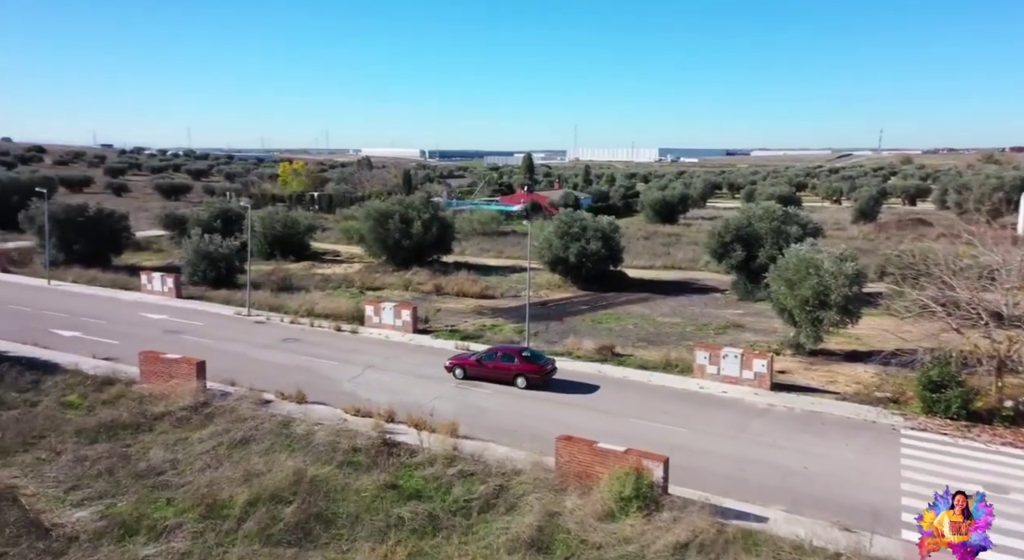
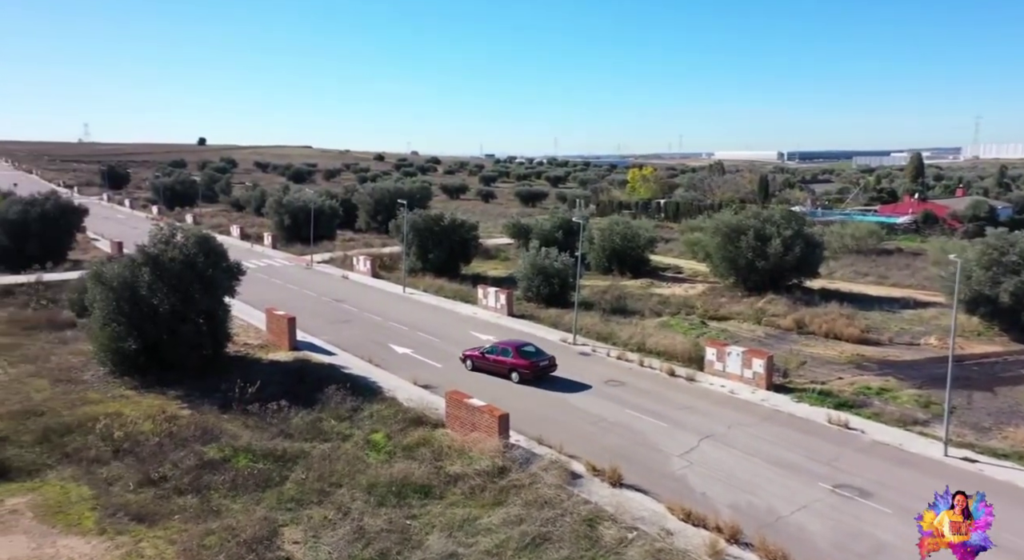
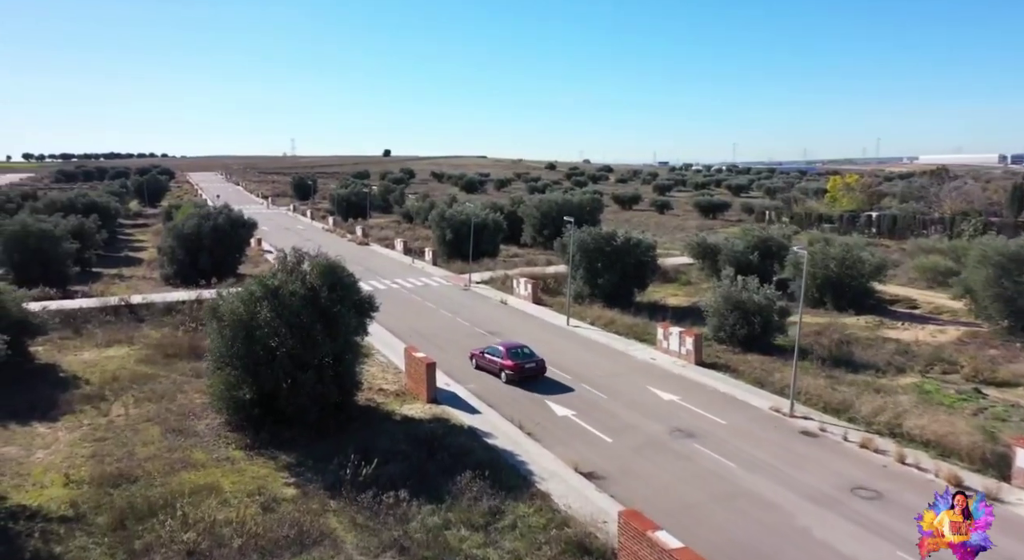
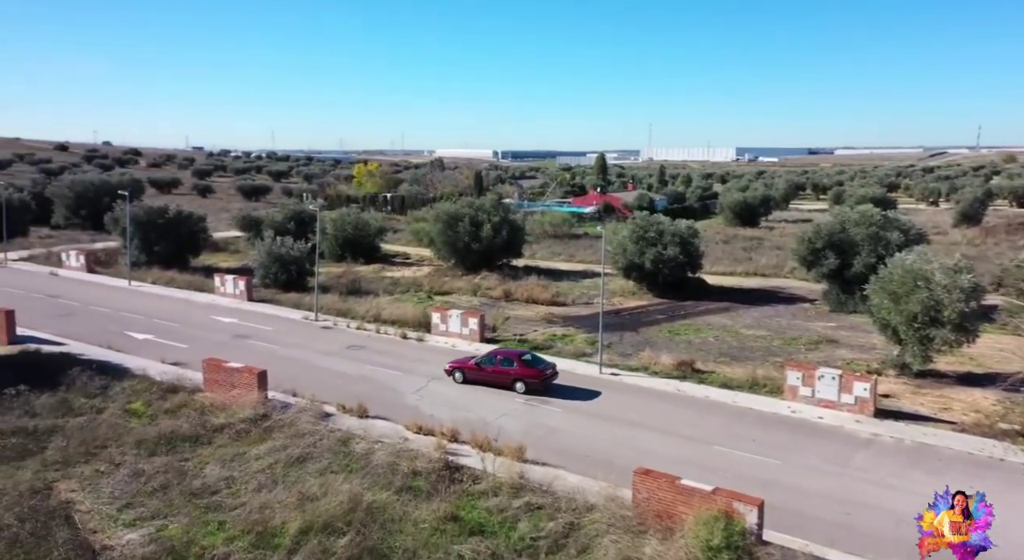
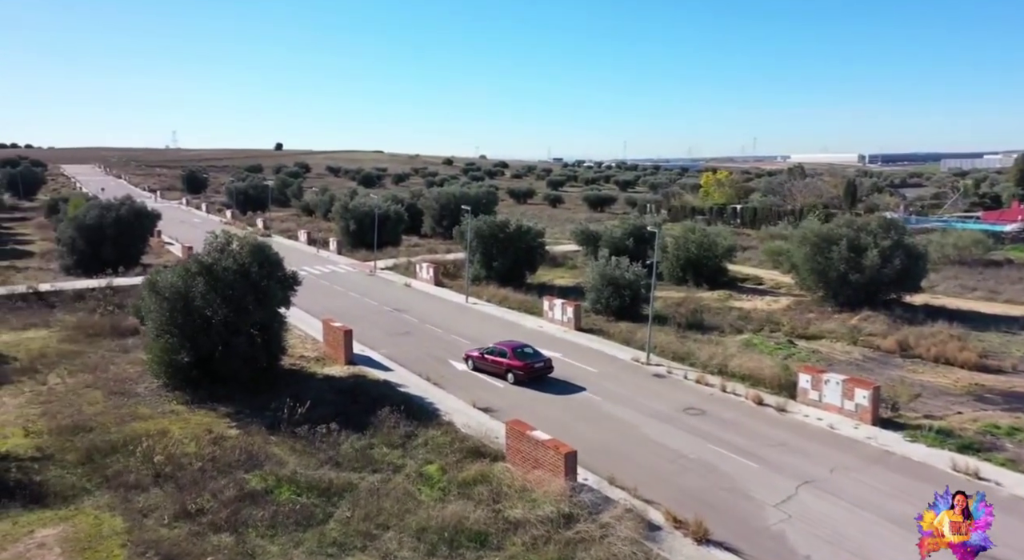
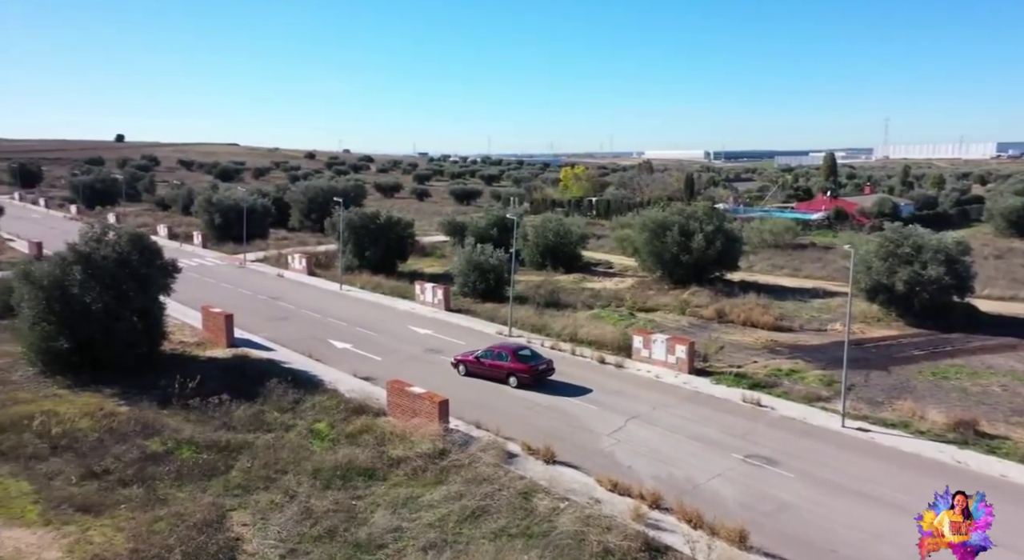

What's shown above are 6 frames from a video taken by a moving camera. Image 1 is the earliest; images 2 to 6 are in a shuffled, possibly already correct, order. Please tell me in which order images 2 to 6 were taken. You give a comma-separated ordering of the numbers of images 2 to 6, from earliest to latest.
4, 6, 2, 5, 3
